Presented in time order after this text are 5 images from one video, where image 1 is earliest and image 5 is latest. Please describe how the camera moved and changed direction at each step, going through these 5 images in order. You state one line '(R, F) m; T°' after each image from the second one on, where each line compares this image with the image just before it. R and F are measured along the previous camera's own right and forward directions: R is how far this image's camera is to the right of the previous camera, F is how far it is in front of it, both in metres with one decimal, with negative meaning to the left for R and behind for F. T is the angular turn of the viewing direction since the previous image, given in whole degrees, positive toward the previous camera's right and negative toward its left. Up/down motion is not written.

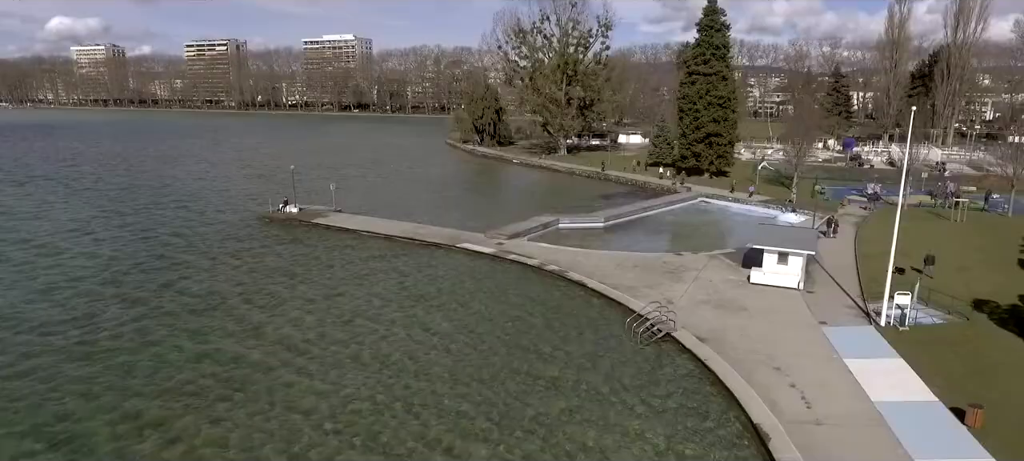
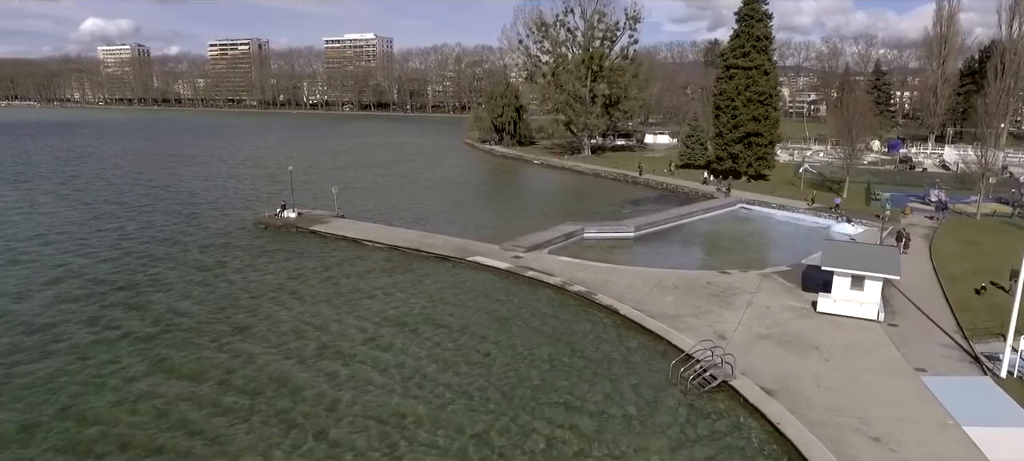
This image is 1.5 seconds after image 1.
(+0.1, +2.9) m; -2°
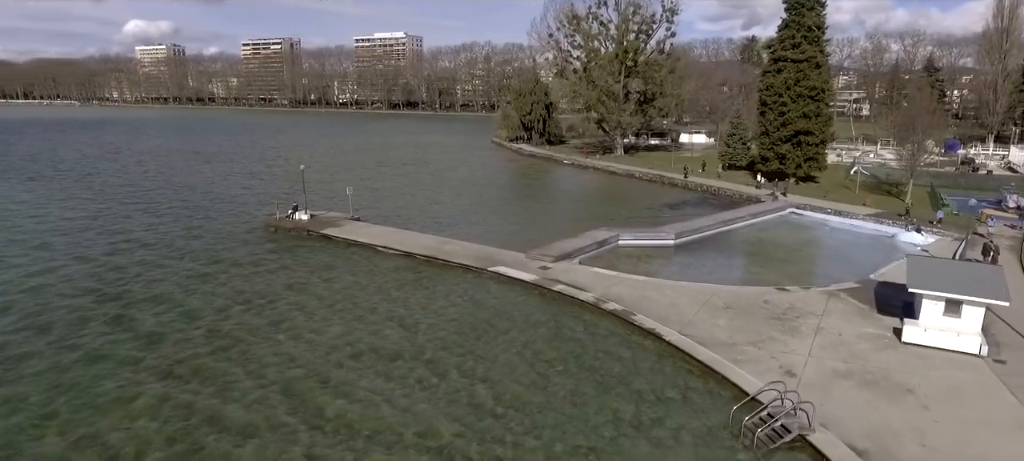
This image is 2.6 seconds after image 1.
(0.0, +2.2) m; -3°
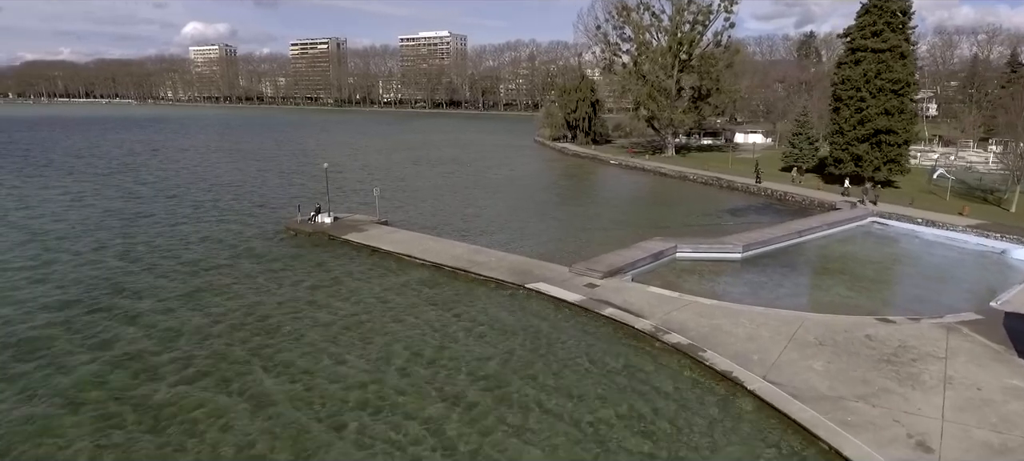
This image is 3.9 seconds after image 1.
(0.0, +2.6) m; -4°
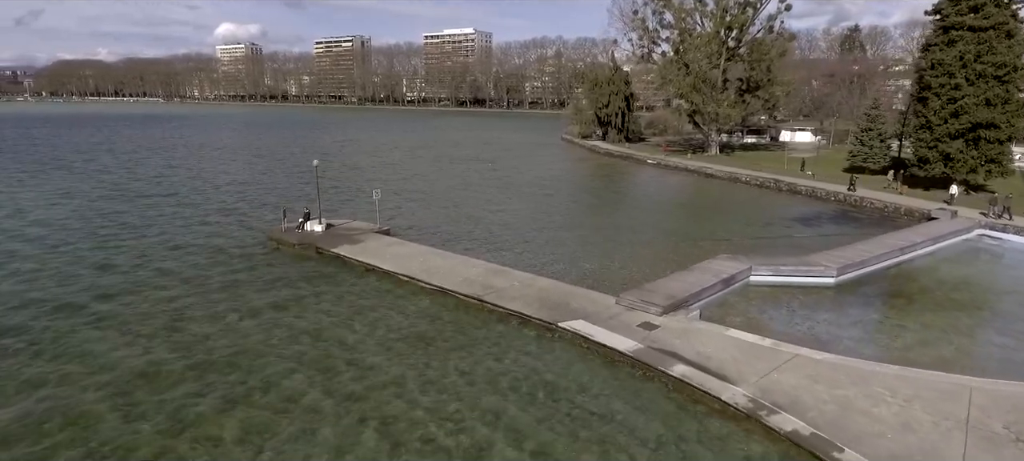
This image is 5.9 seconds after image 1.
(-0.1, +4.1) m; -2°
